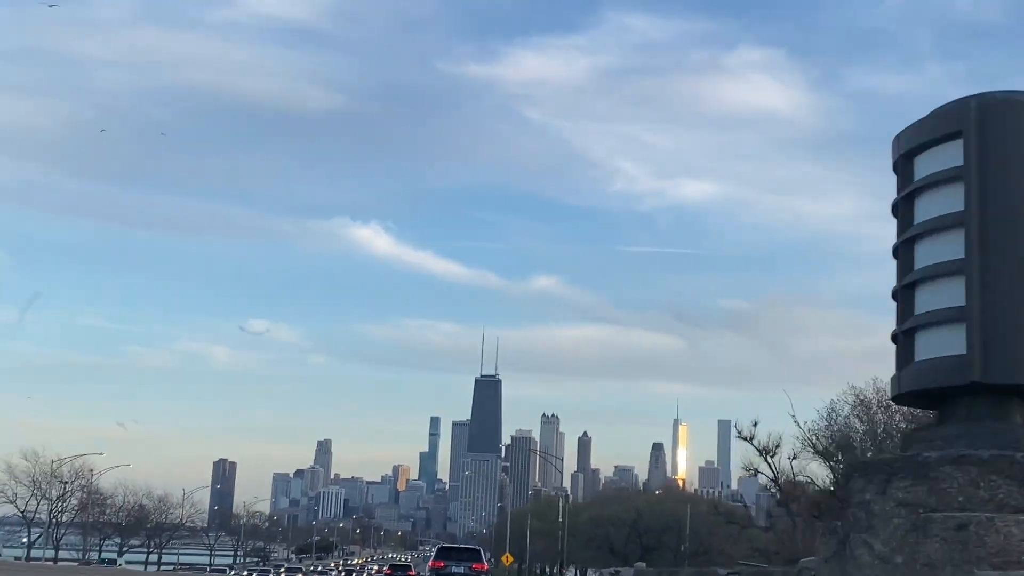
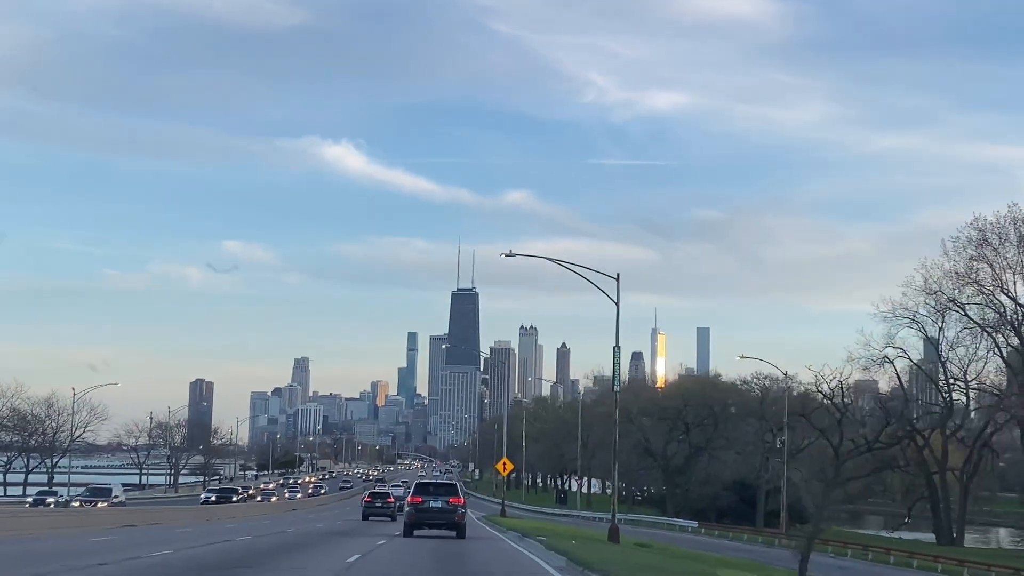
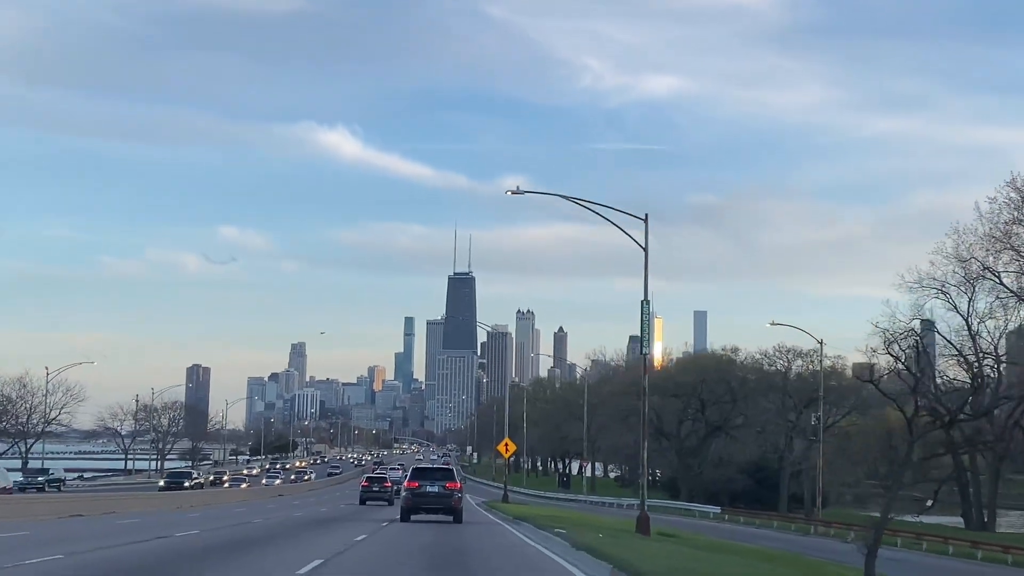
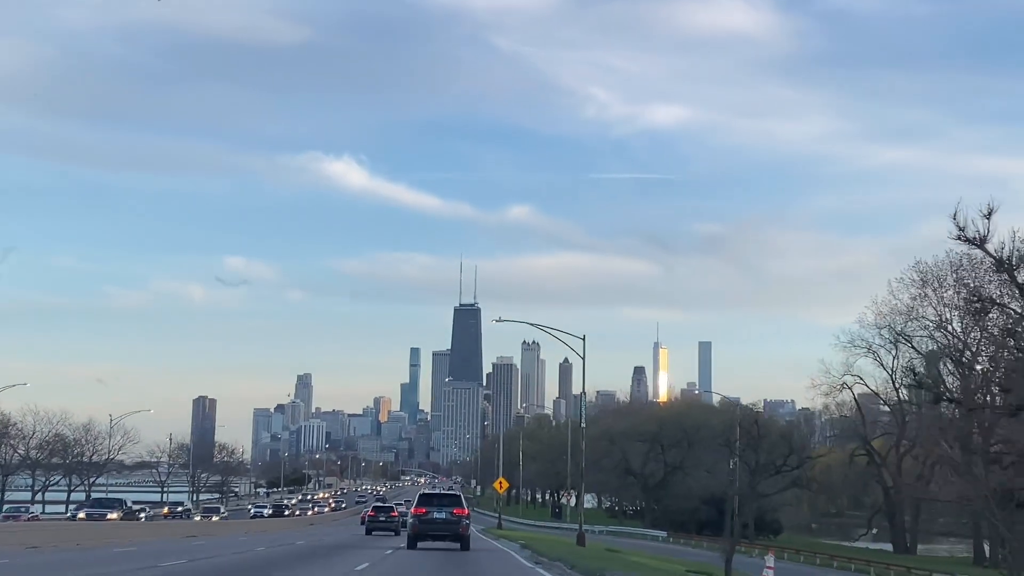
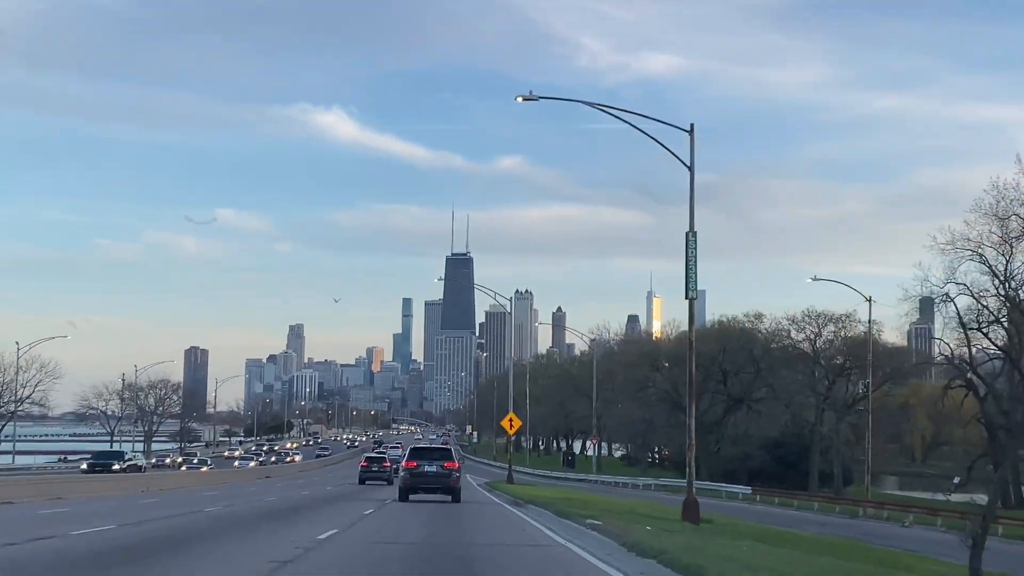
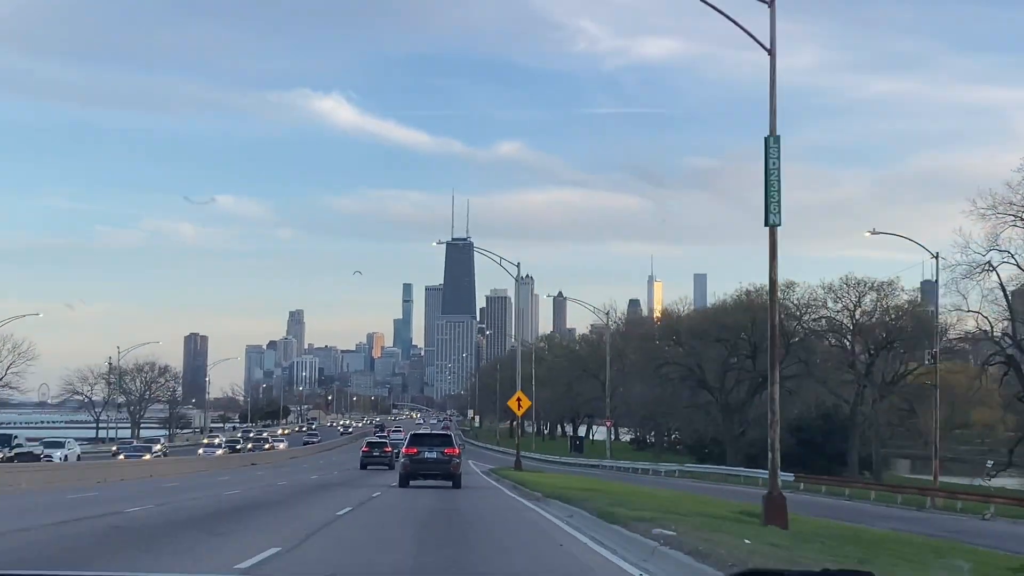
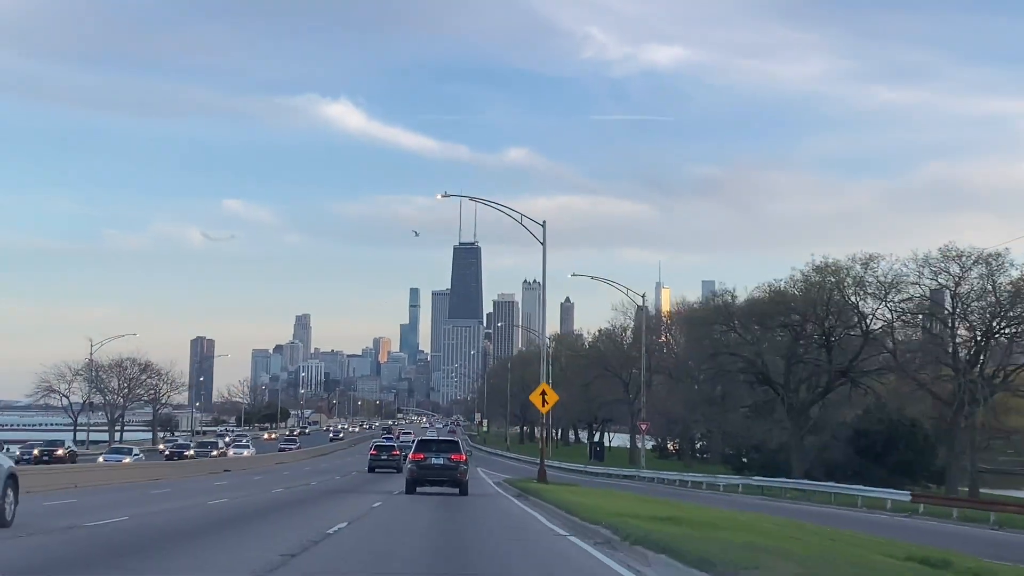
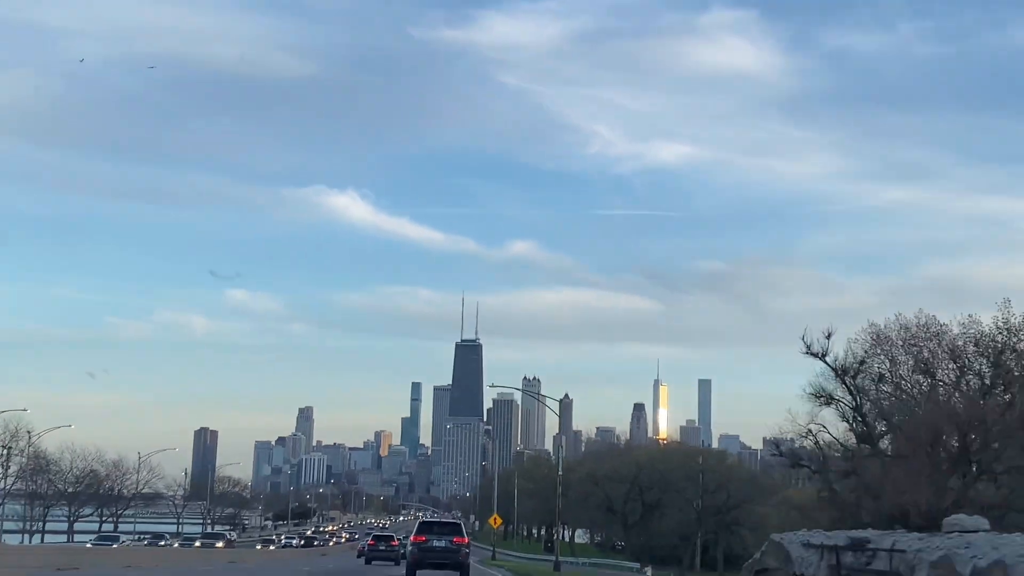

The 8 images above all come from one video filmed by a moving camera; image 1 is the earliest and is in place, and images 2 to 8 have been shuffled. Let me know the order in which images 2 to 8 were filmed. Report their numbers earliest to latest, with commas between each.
8, 4, 2, 3, 5, 6, 7
